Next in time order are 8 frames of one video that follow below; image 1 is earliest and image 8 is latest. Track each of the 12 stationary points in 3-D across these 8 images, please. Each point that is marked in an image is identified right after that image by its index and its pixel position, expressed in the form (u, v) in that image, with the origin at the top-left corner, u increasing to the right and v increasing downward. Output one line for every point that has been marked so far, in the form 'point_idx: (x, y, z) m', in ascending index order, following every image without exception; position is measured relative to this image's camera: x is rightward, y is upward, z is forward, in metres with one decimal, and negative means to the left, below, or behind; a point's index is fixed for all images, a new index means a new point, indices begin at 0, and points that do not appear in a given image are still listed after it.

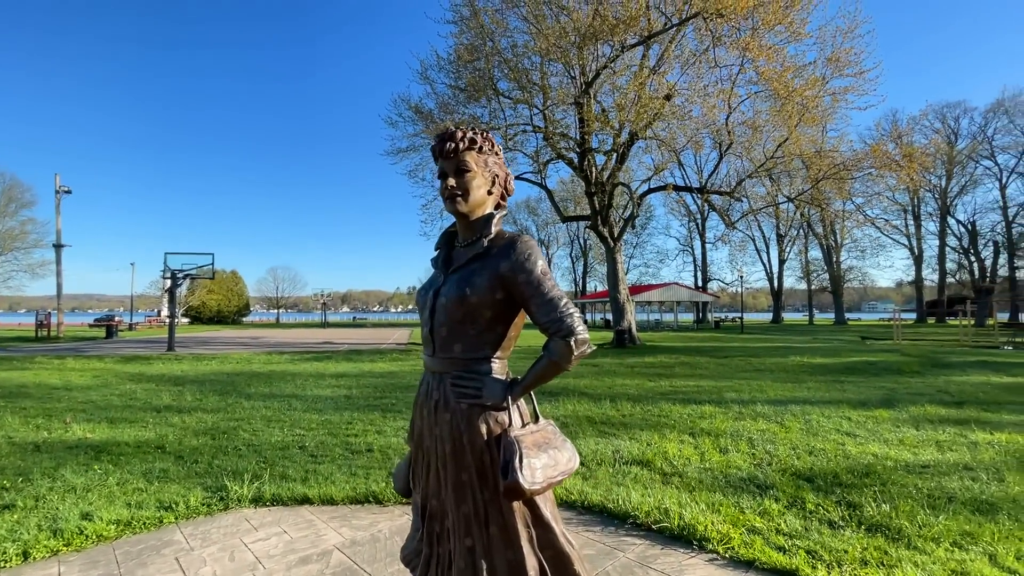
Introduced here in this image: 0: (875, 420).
0: (+5.9, -2.1, +9.9) m
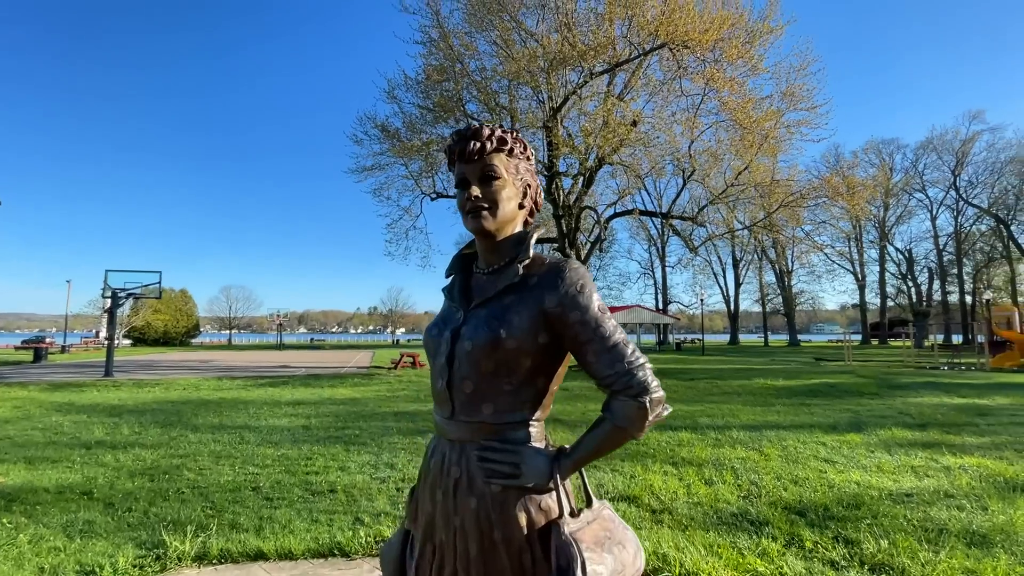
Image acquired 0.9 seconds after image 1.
0: (+5.5, -2.5, +9.8) m
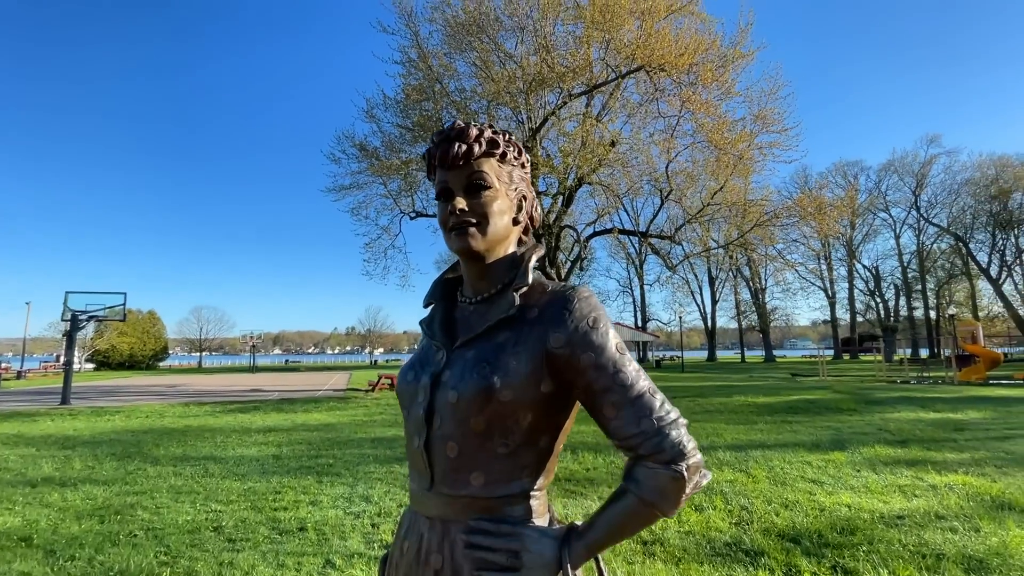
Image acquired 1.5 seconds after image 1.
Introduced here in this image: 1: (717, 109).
0: (+5.2, -2.8, +9.6) m
1: (+4.5, +4.0, +13.7) m
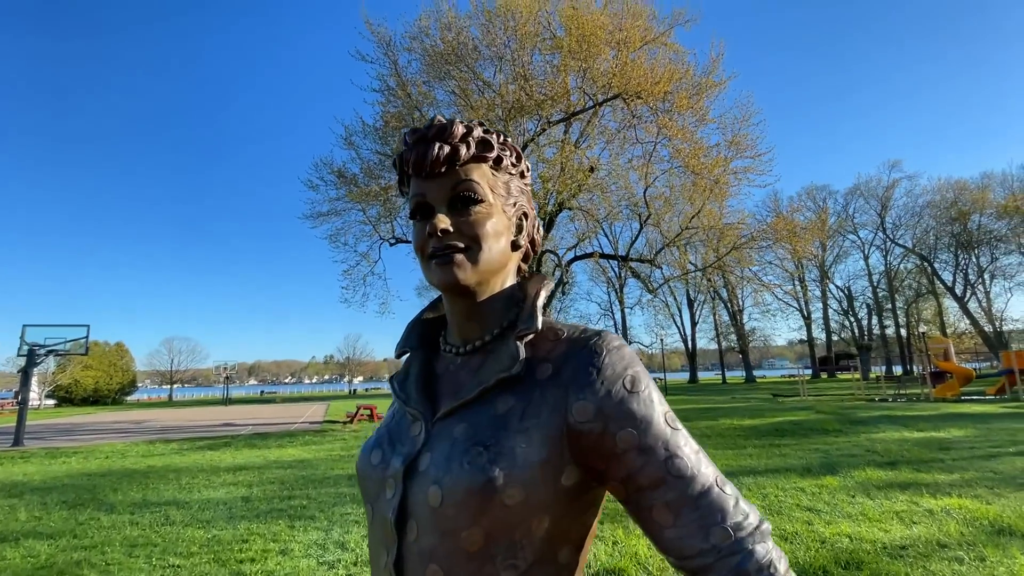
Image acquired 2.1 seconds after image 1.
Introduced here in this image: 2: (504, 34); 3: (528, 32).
0: (+4.9, -3.1, +9.4) m
1: (+4.0, +3.5, +13.7) m
2: (-0.3, +5.7, +13.8) m
3: (+0.3, +5.8, +13.7) m
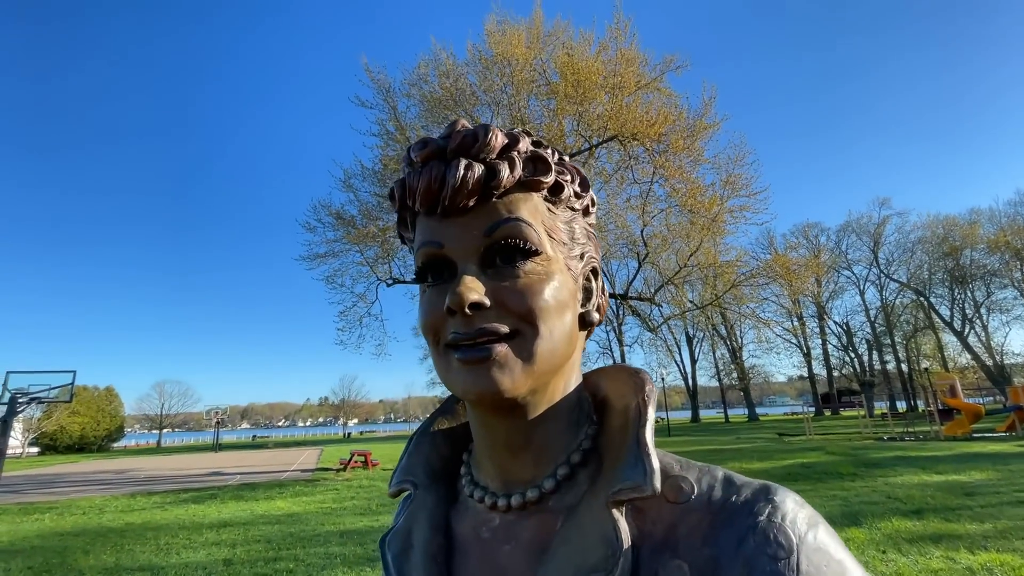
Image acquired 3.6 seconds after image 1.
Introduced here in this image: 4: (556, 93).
0: (+5.0, -3.7, +8.8) m
1: (+4.1, +2.6, +13.5) m
2: (-0.3, +4.8, +13.7) m
3: (+0.3, +4.9, +13.6) m
4: (+1.1, +4.5, +13.4) m
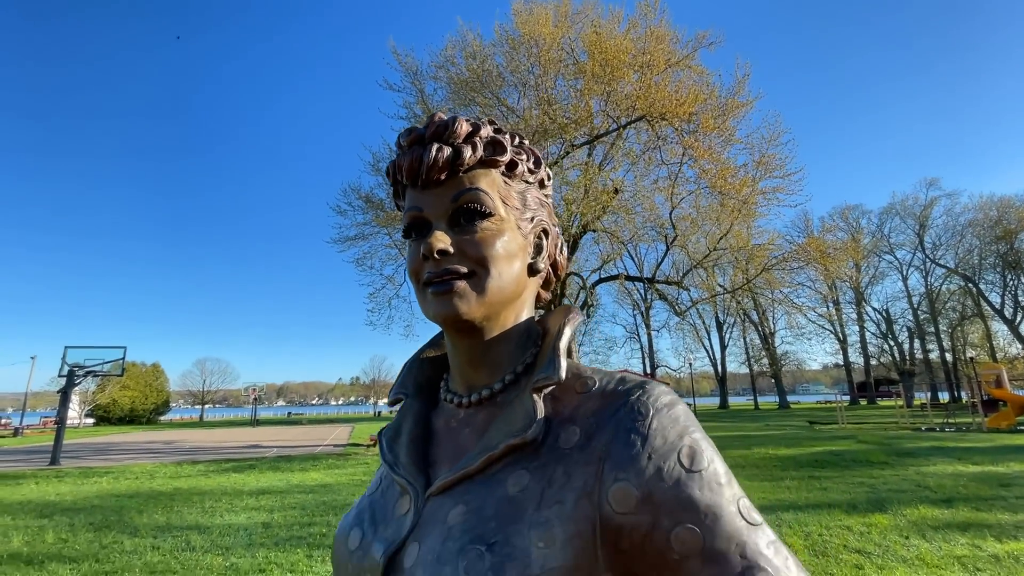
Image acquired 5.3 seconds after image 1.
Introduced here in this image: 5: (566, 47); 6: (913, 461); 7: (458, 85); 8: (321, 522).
0: (+5.3, -3.5, +8.8) m
1: (+4.7, +2.9, +13.4) m
2: (+0.4, +5.2, +13.8) m
3: (+1.0, +5.3, +13.7) m
4: (+1.8, +4.9, +13.4) m
5: (+1.3, +5.5, +13.9) m
6: (+11.4, -4.9, +17.0) m
7: (-1.2, +4.9, +14.1) m
8: (-2.2, -2.8, +7.1) m
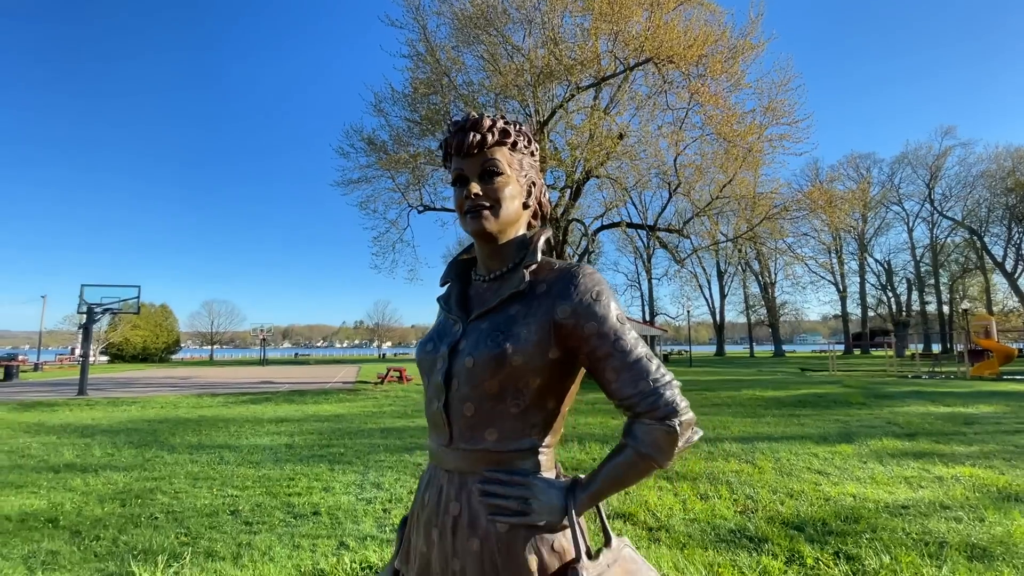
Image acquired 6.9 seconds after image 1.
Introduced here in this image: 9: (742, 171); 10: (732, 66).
0: (+5.3, -2.7, +9.7) m
1: (+4.7, +4.1, +13.7) m
2: (+0.4, +6.5, +13.9) m
3: (+1.0, +6.5, +13.8) m
4: (+1.8, +6.1, +13.5) m
5: (+1.3, +6.8, +13.9) m
6: (+11.3, -3.4, +18.0) m
7: (-1.2, +6.2, +14.2) m
8: (-2.3, -2.0, +7.9) m
9: (+5.5, +2.8, +14.3) m
10: (+5.0, +5.0, +13.7) m
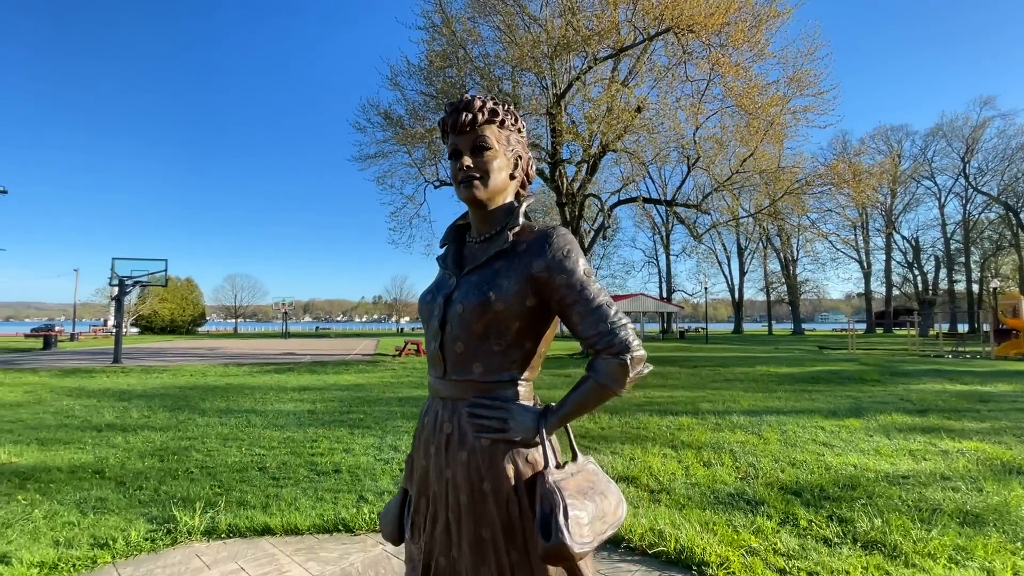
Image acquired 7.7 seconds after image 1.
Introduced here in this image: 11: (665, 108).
0: (+5.5, -2.3, +9.9) m
1: (+5.0, +4.7, +13.6) m
2: (+0.8, +7.0, +13.9) m
3: (+1.4, +7.1, +13.7) m
4: (+2.1, +6.6, +13.5) m
5: (+1.7, +7.3, +13.9) m
6: (+11.7, -2.7, +18.0) m
7: (-0.8, +6.8, +14.2) m
8: (-2.1, -1.7, +8.3) m
9: (+5.8, +3.3, +14.3) m
10: (+5.3, +5.6, +13.6) m
11: (+3.7, +4.4, +14.9) m
